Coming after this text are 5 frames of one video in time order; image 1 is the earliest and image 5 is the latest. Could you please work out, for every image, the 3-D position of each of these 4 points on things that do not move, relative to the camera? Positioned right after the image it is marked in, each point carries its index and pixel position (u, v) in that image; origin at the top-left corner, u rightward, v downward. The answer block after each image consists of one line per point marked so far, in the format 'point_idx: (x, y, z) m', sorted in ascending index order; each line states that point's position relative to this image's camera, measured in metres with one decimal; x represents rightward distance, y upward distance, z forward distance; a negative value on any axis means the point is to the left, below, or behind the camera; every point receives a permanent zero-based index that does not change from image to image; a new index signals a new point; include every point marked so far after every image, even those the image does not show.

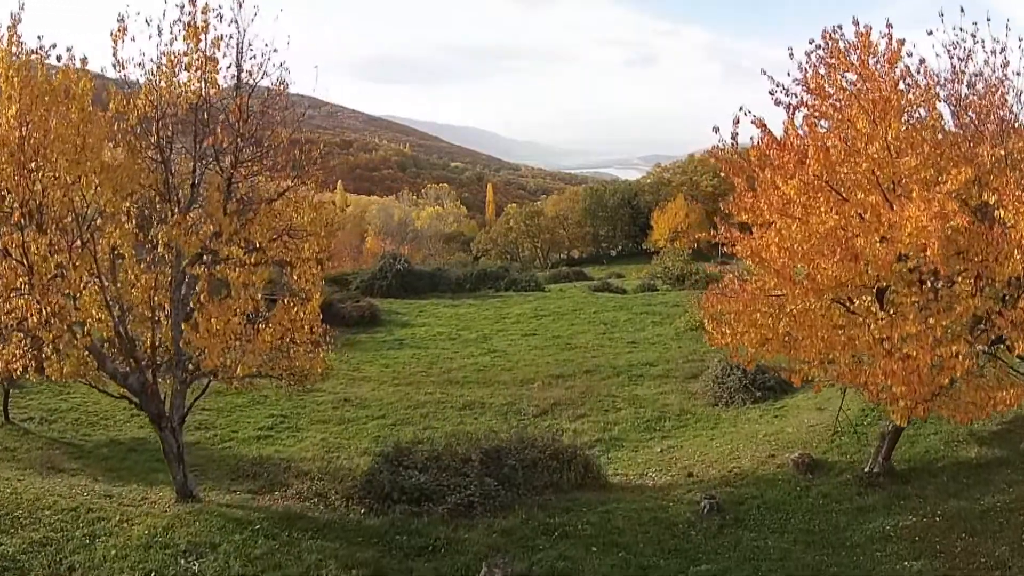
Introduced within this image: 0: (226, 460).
0: (-7.5, -4.5, +19.6) m
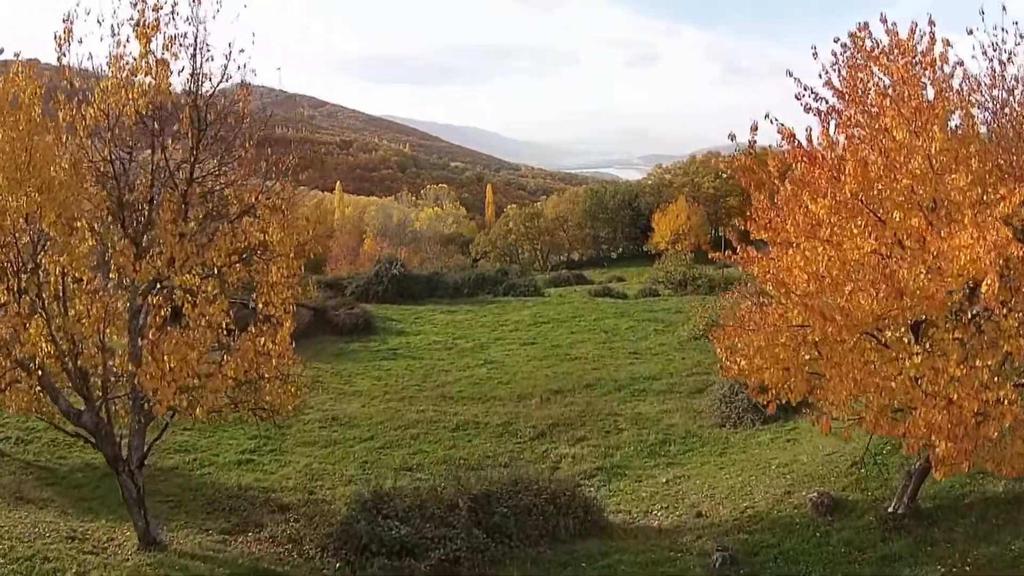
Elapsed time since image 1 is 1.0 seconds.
0: (-7.6, -5.0, +18.4) m
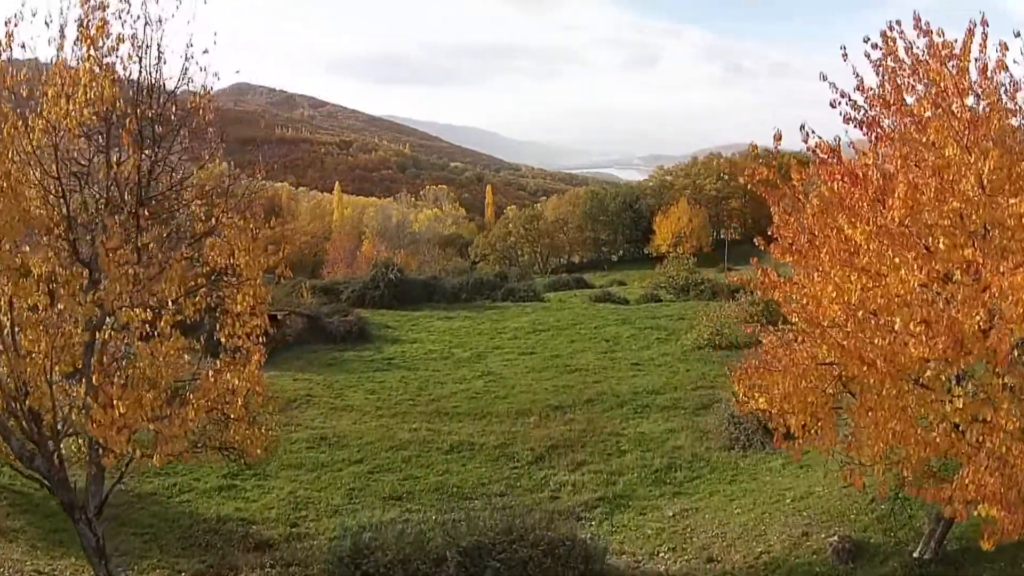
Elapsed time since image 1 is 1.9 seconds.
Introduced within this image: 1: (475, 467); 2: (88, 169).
0: (-7.7, -5.4, +17.3) m
1: (-1.0, -4.7, +19.7) m
2: (-5.7, +1.6, +10.1) m
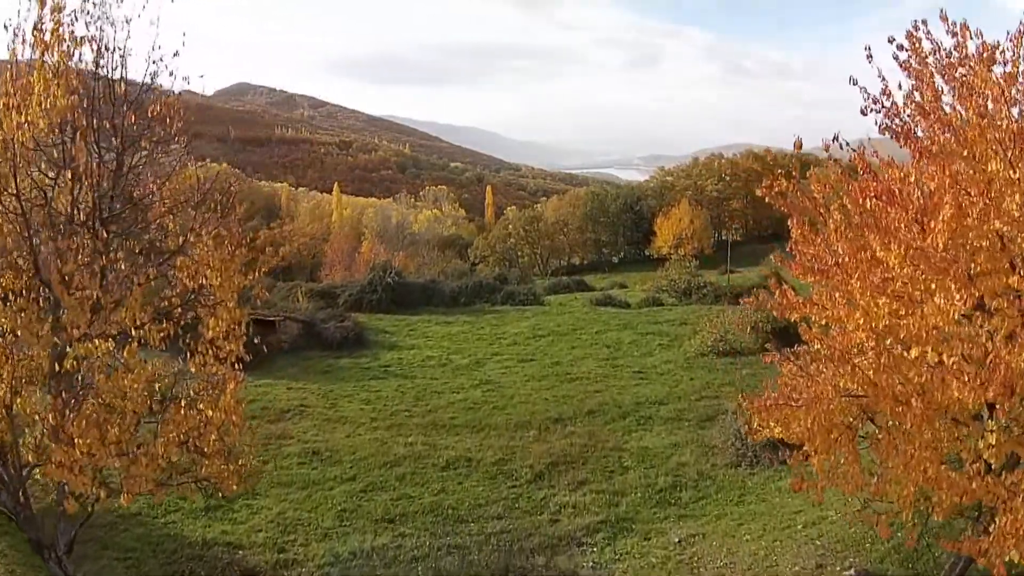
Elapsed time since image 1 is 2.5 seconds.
0: (-7.8, -5.7, +16.6) m
1: (-1.0, -5.0, +19.0) m
2: (-5.7, +1.3, +9.3) m
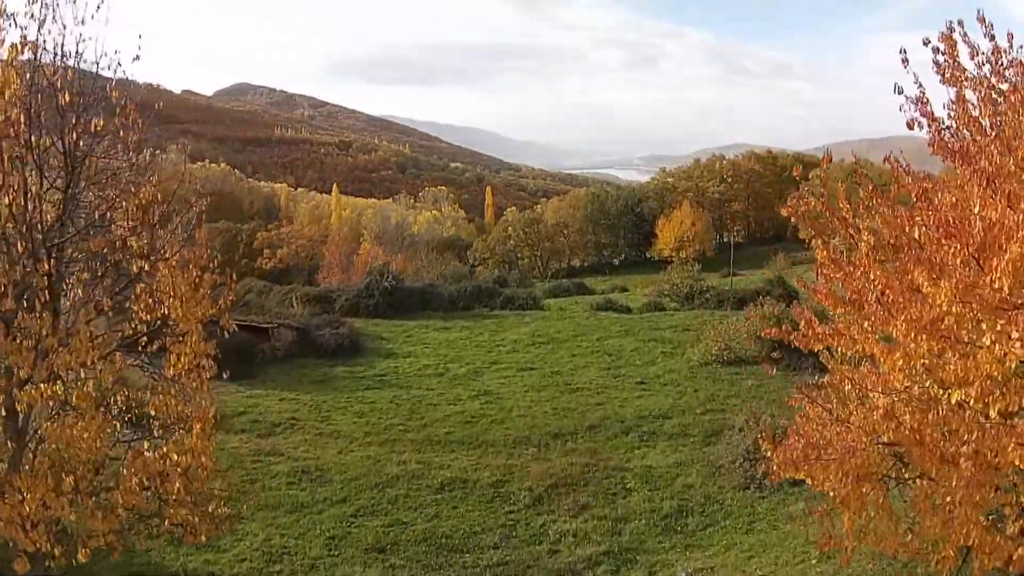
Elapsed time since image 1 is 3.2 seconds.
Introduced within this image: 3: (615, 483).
0: (-7.8, -6.1, +15.7) m
1: (-1.1, -5.4, +18.1) m
2: (-5.8, +1.0, +8.4) m
3: (+2.7, -5.1, +19.6) m
